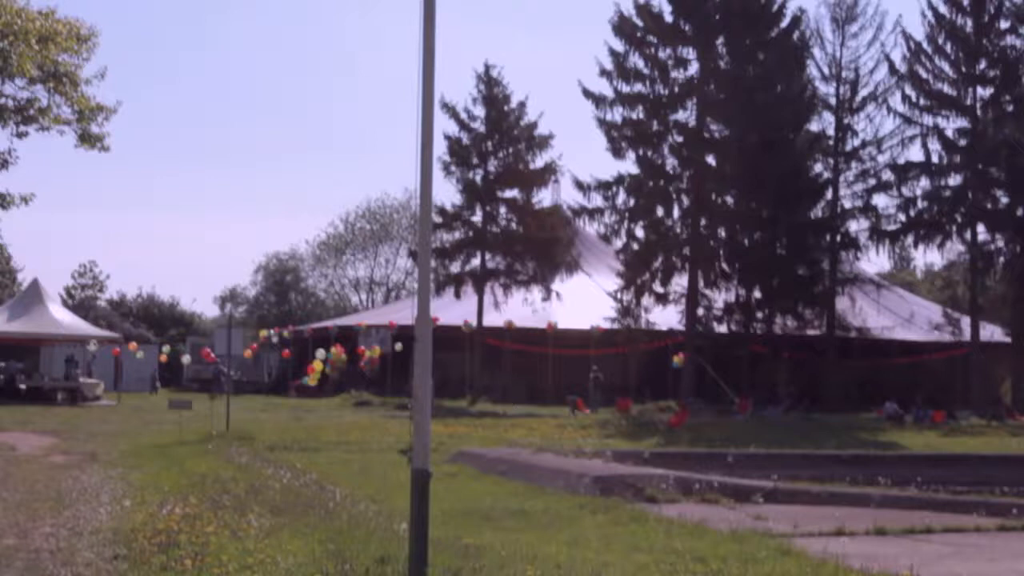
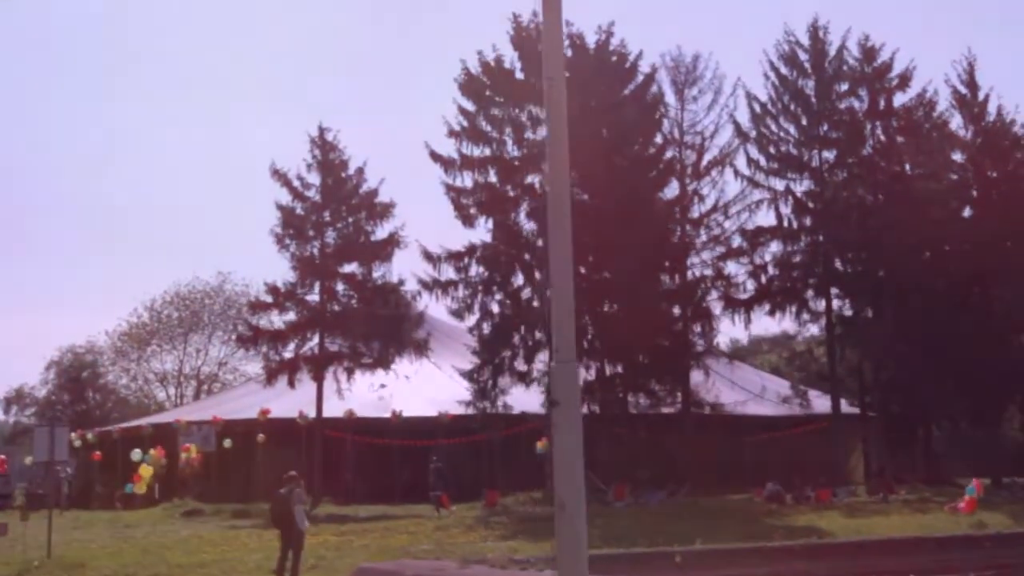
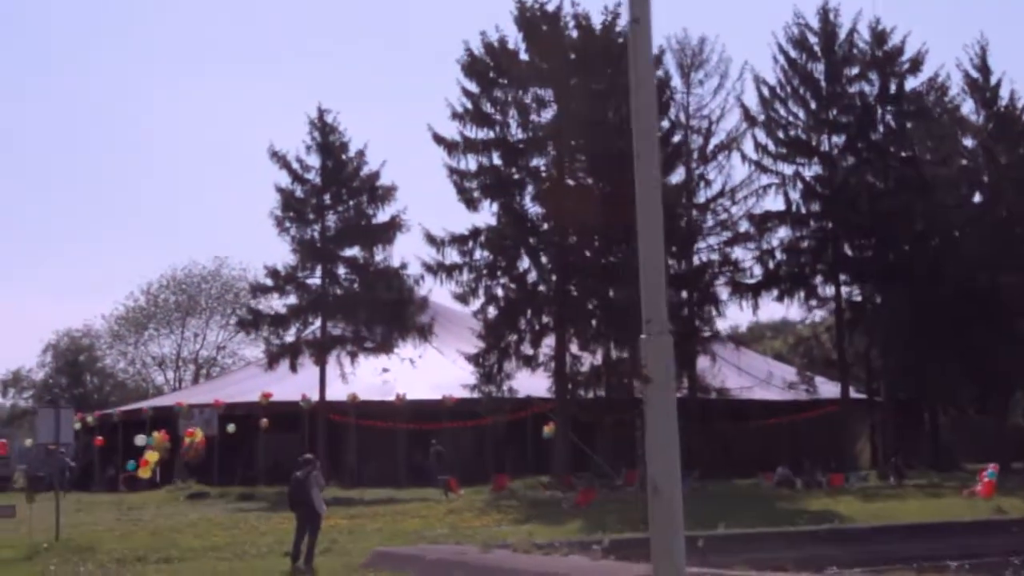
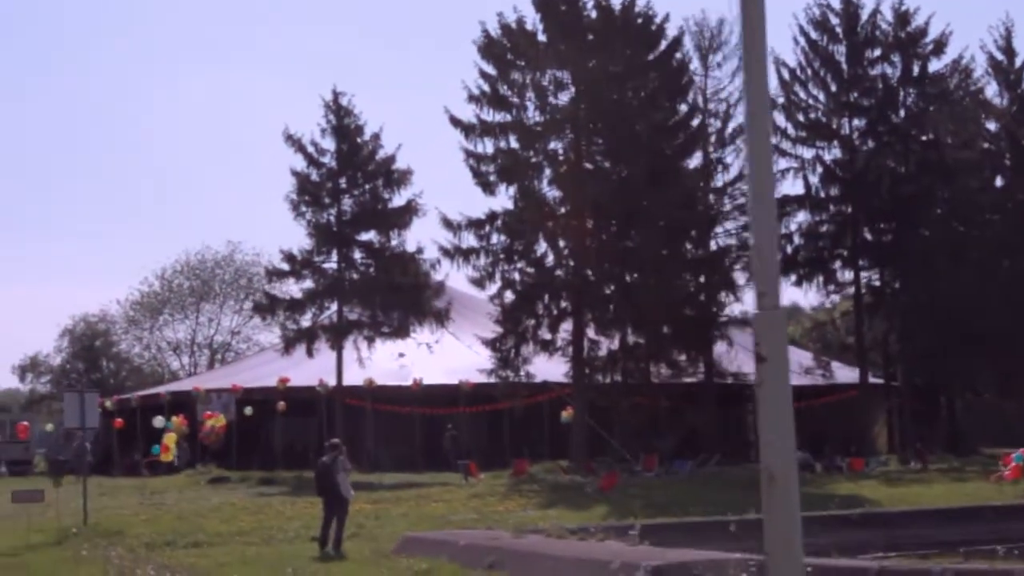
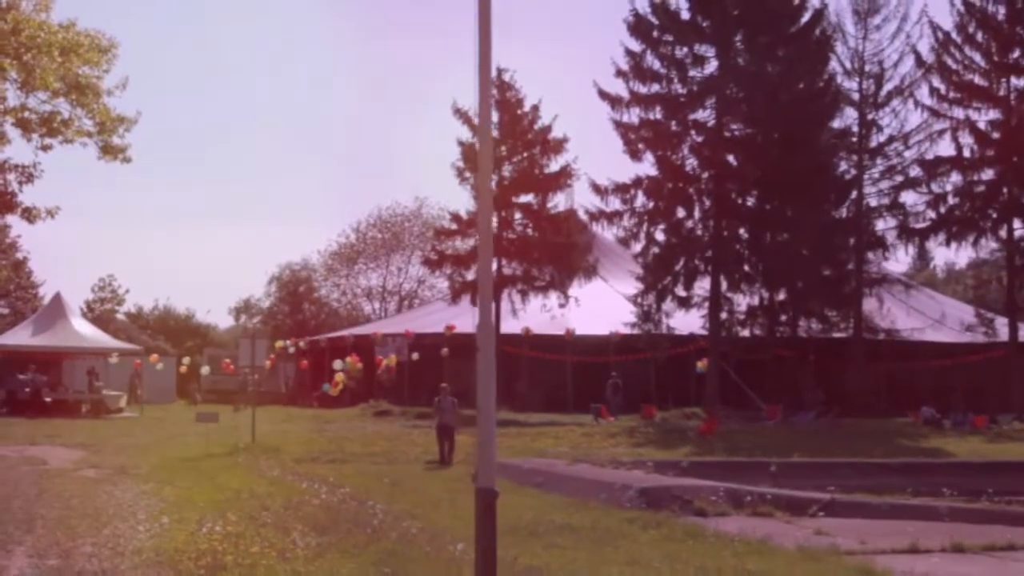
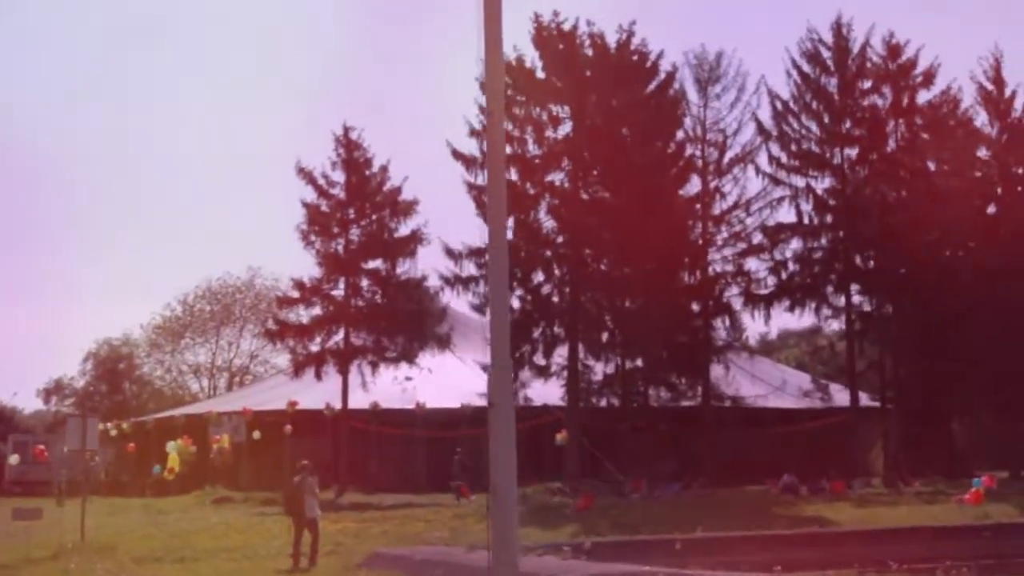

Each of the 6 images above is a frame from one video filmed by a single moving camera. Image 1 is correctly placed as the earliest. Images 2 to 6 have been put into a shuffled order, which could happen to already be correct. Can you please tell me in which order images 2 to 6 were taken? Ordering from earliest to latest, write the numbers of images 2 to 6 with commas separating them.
5, 6, 2, 3, 4
